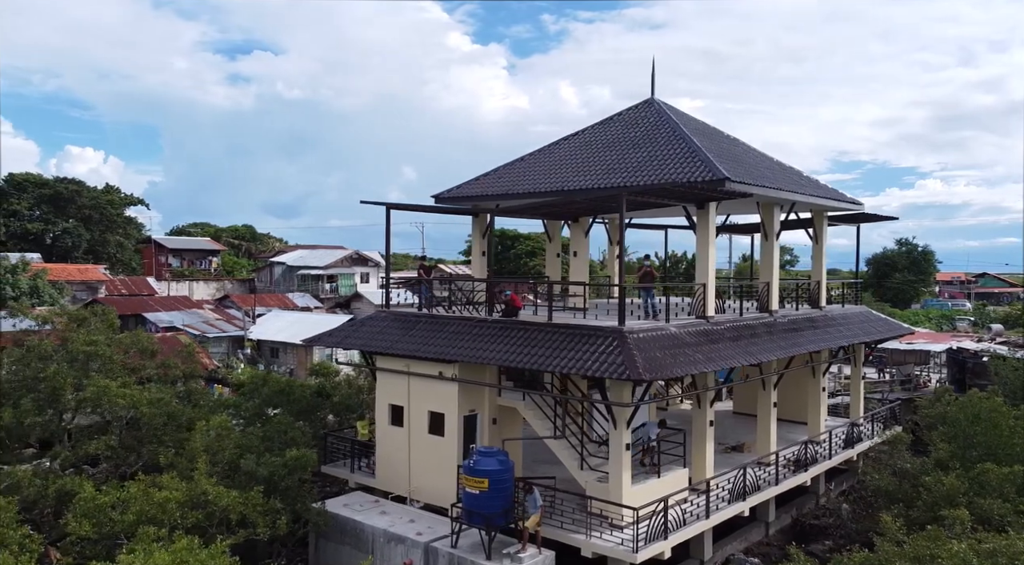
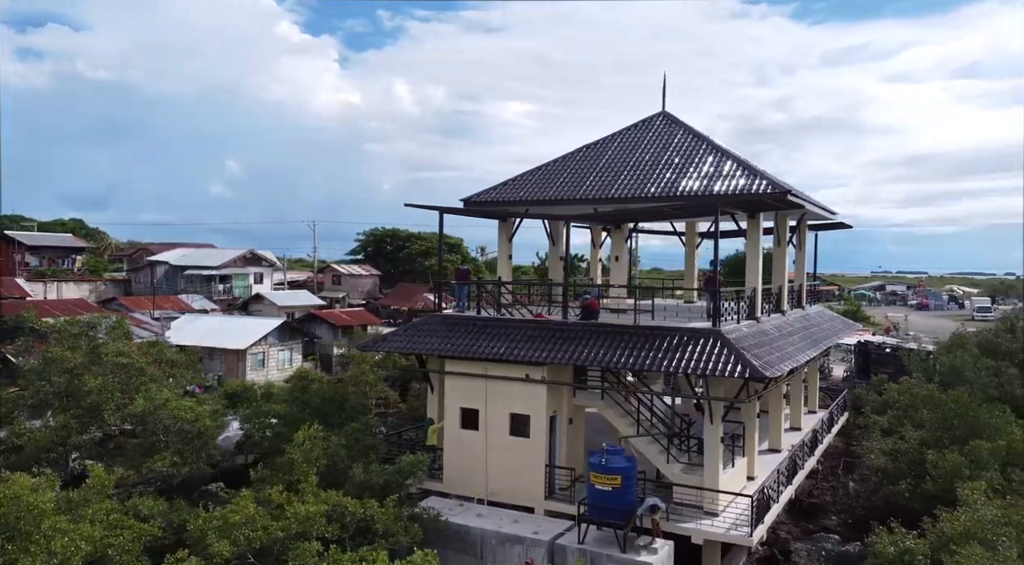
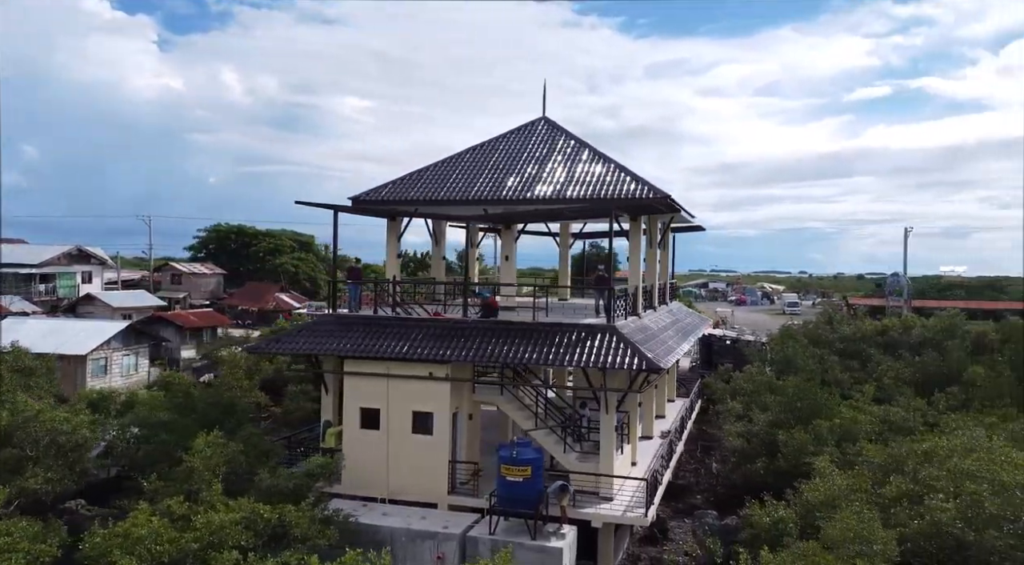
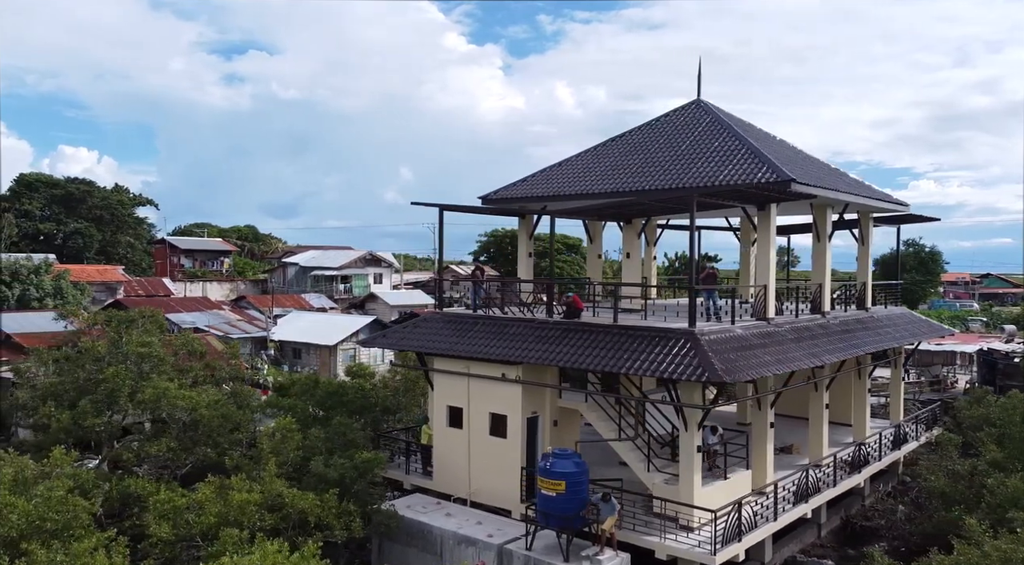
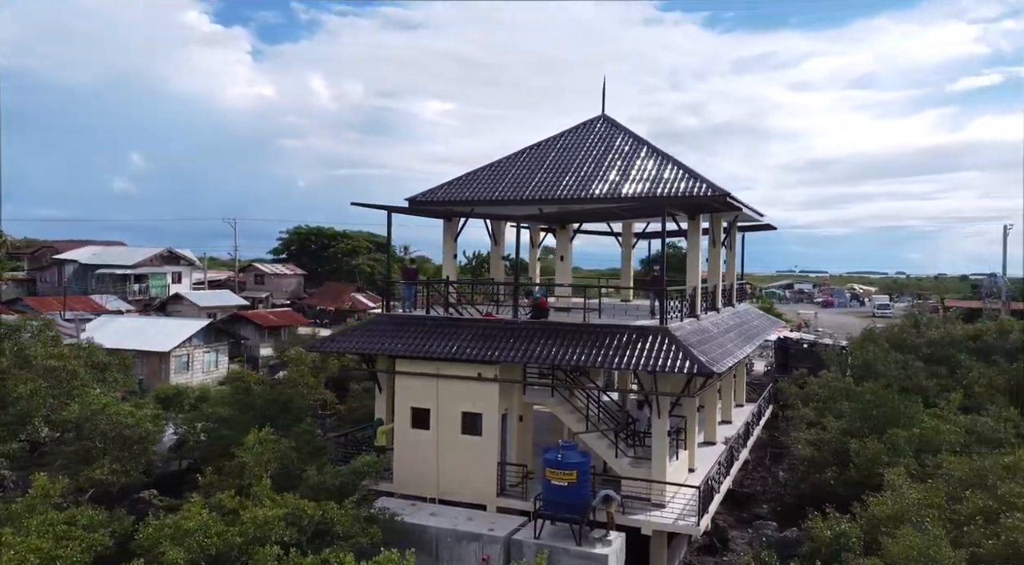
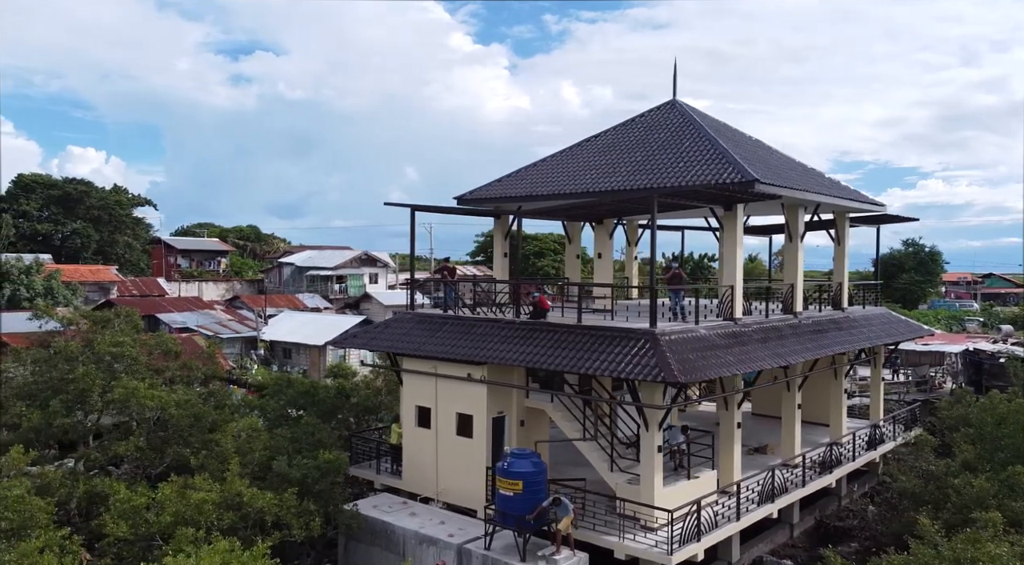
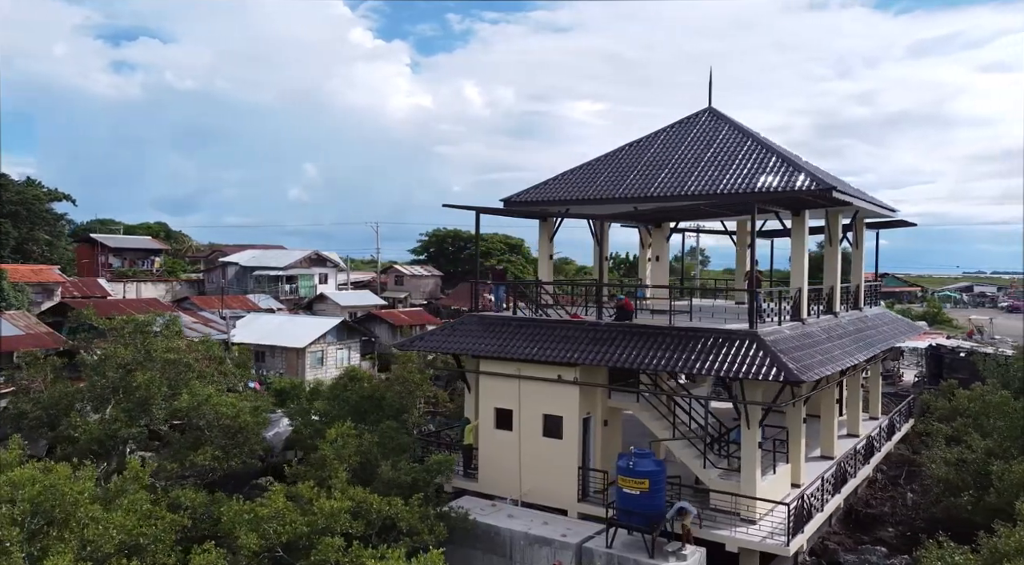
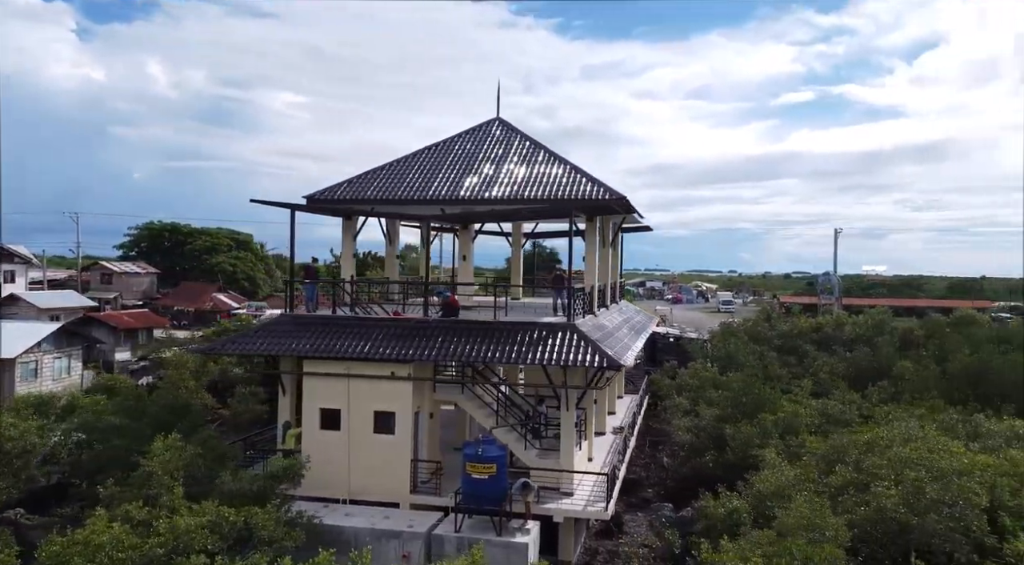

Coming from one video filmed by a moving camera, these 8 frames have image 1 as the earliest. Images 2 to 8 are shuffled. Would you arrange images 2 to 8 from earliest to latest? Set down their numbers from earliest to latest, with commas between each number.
6, 4, 7, 2, 5, 3, 8
